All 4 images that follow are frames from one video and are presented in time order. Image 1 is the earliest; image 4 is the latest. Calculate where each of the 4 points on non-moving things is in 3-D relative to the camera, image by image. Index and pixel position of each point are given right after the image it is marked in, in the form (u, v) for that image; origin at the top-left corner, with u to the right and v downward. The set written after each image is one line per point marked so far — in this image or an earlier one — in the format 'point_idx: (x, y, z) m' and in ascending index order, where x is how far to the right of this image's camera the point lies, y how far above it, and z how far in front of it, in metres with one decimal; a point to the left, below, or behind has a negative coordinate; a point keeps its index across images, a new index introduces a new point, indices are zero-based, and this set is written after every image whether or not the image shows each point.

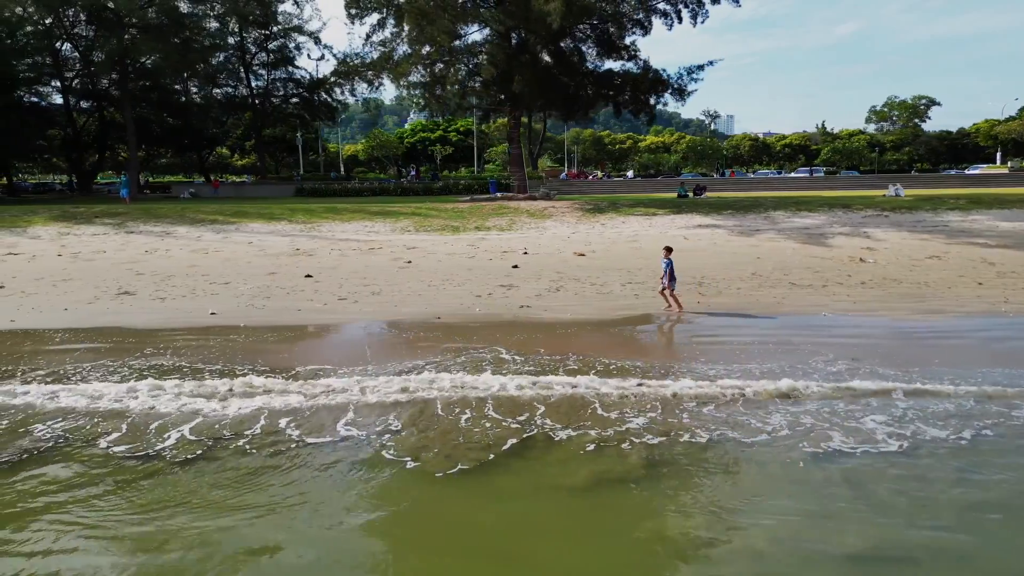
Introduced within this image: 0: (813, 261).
0: (+6.9, +0.6, +13.1) m
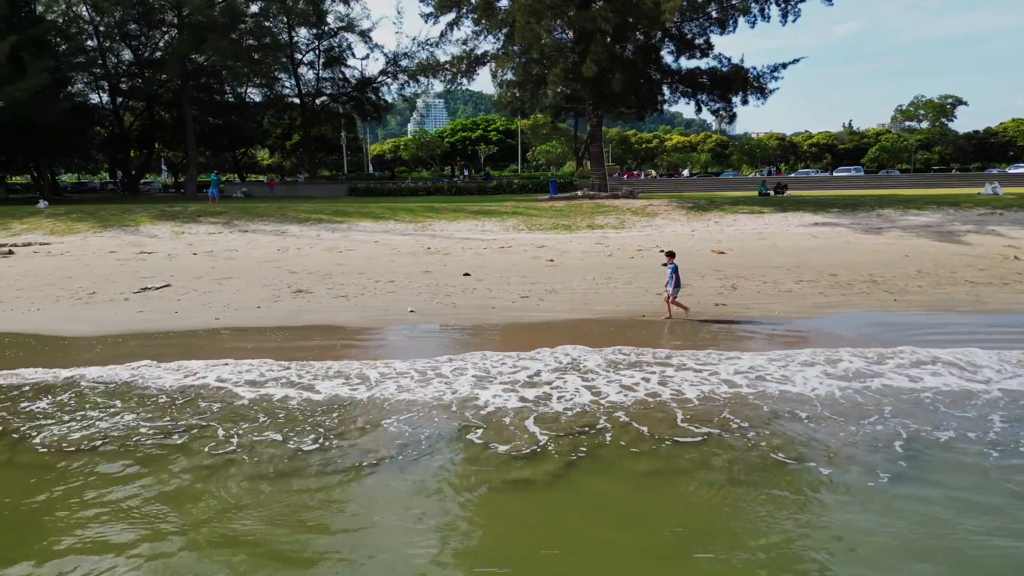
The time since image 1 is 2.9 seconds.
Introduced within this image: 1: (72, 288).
0: (+10.4, +0.7, +13.0) m
1: (-8.9, 0.0, +11.6) m
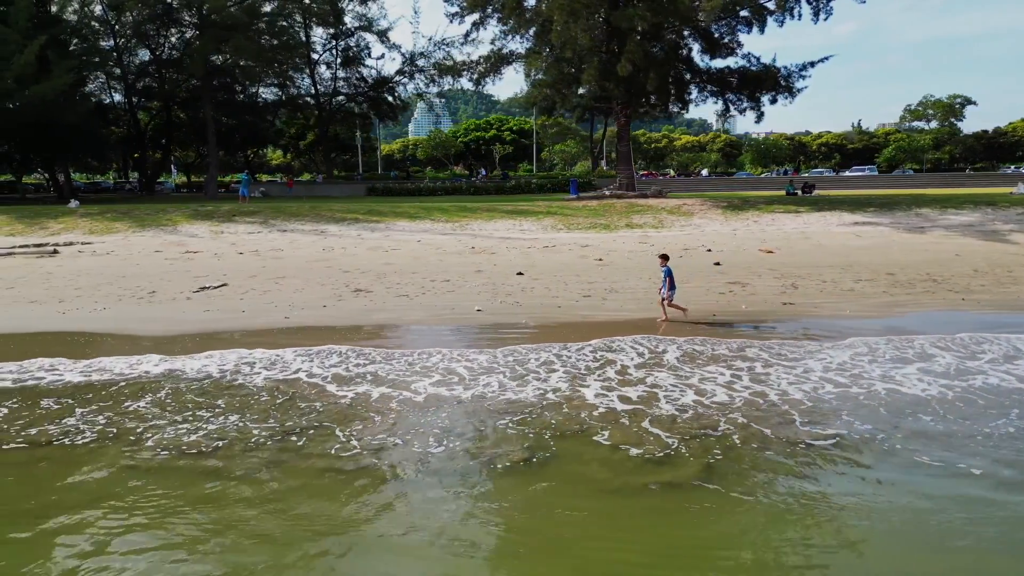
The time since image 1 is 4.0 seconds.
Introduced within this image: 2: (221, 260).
0: (+11.6, +0.7, +13.0) m
1: (-7.7, 0.0, +11.5) m
2: (-7.1, +0.7, +13.9) m
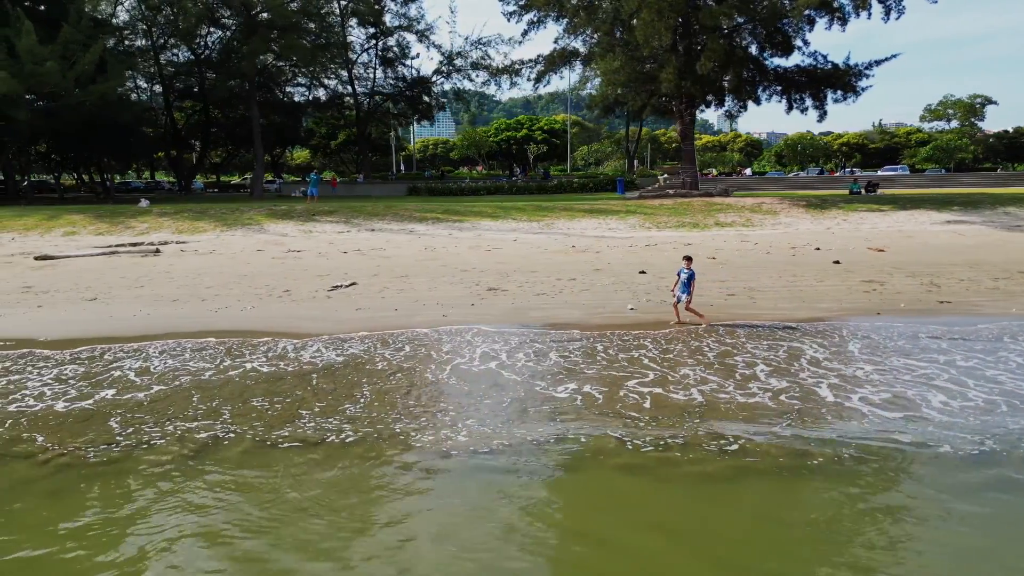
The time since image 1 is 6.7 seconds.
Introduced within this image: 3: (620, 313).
0: (+14.3, +0.7, +12.8) m
1: (-5.0, 0.0, +11.4) m
2: (-4.4, +0.7, +13.8) m
3: (+1.9, -0.4, +9.8) m
